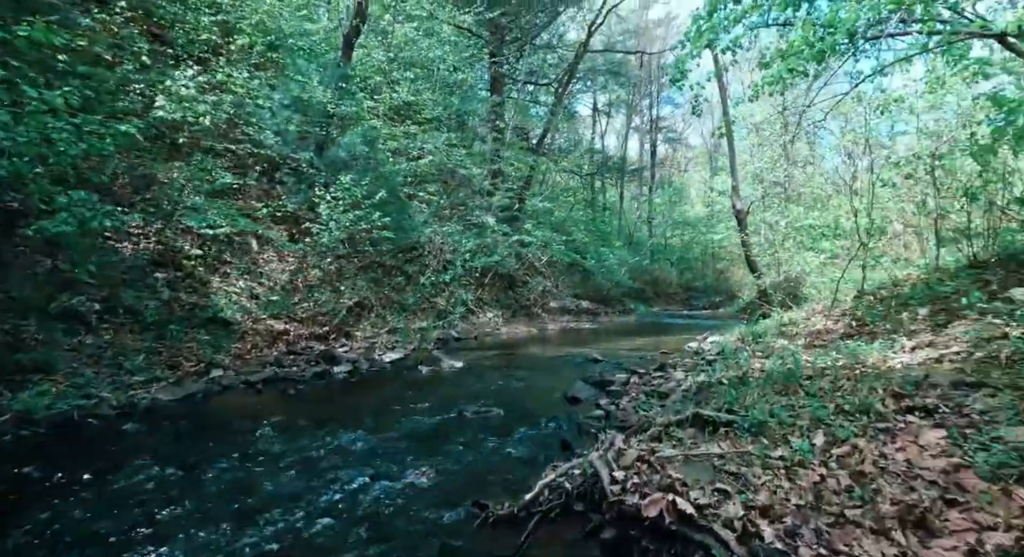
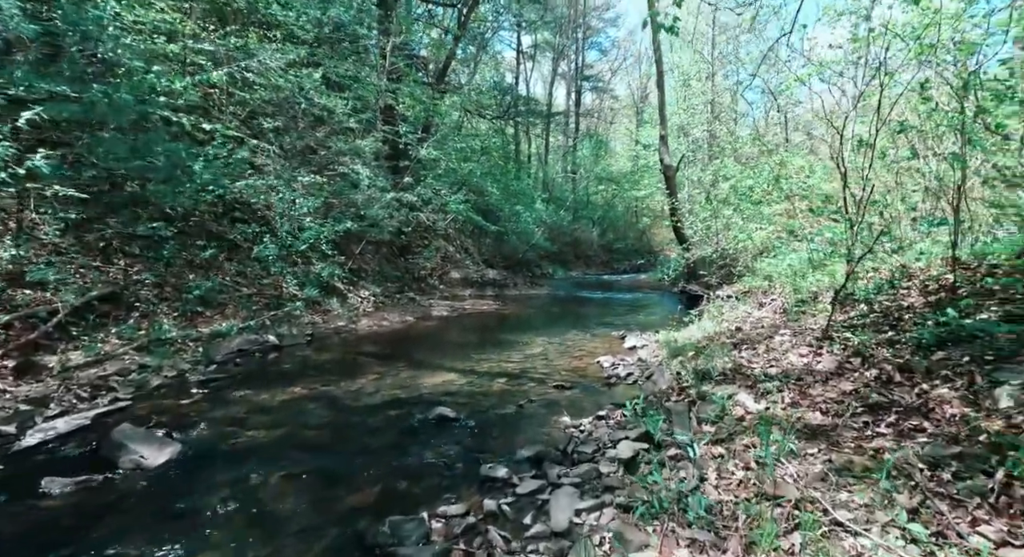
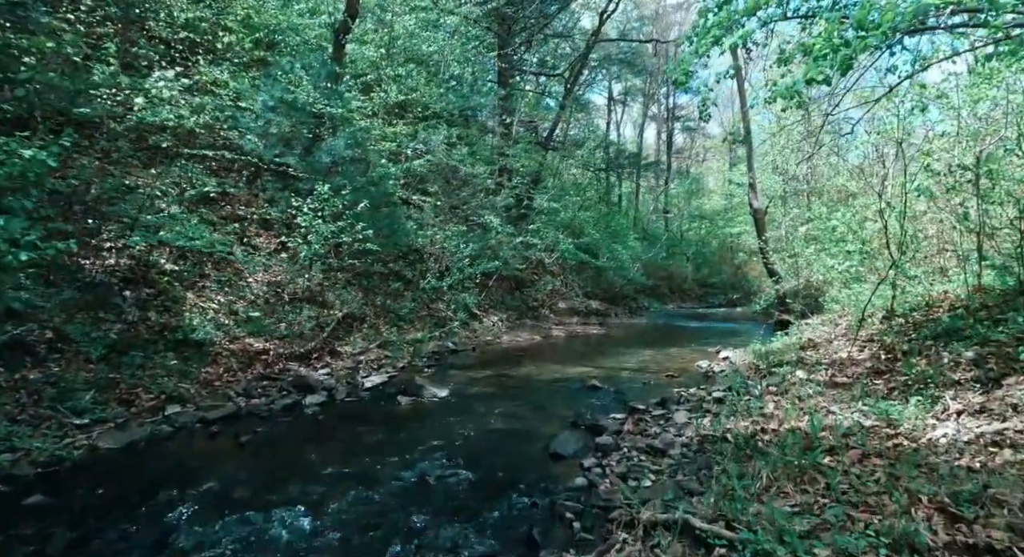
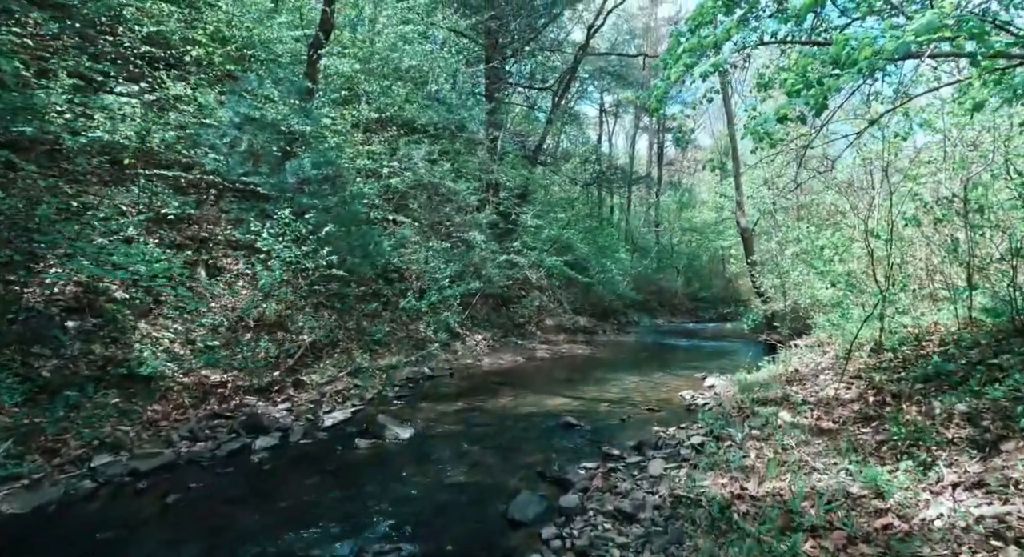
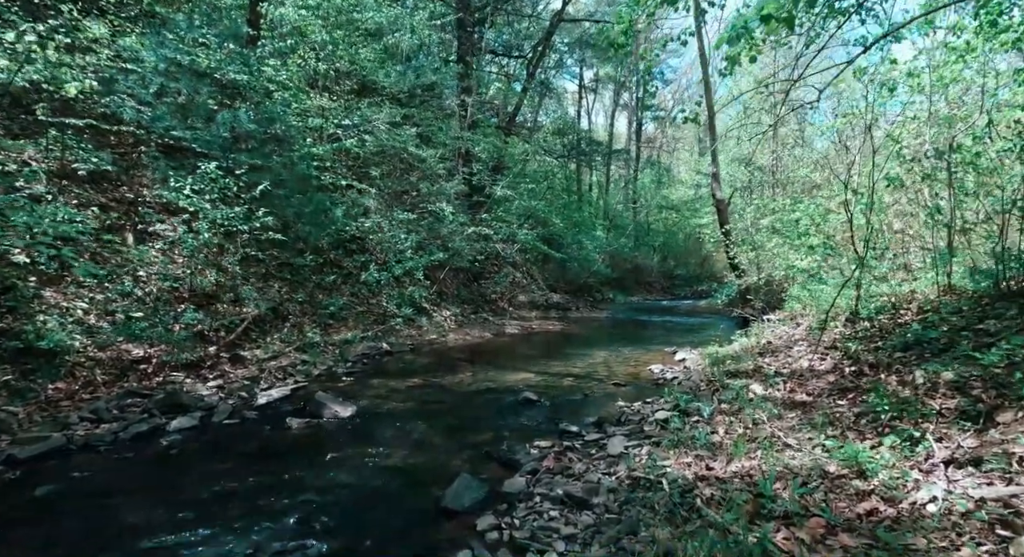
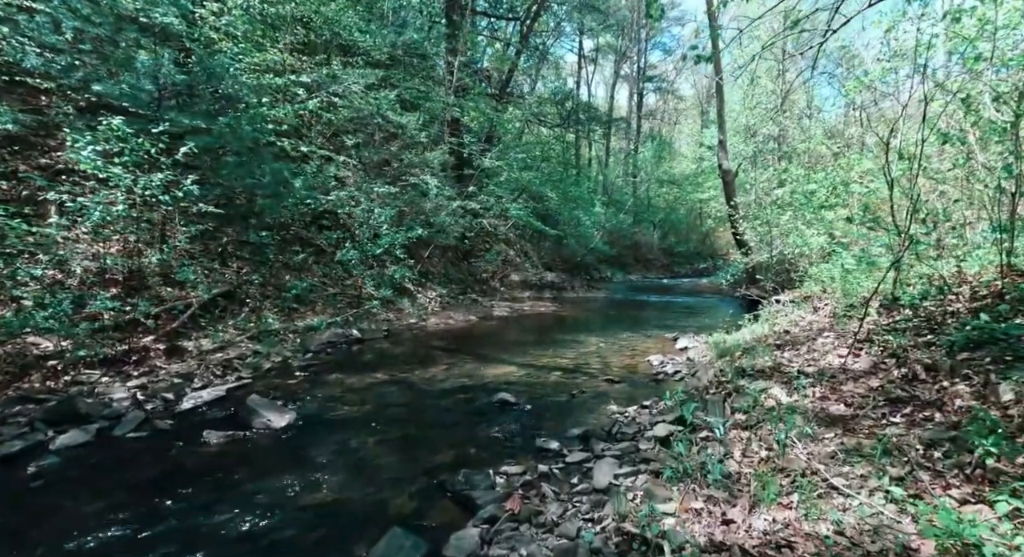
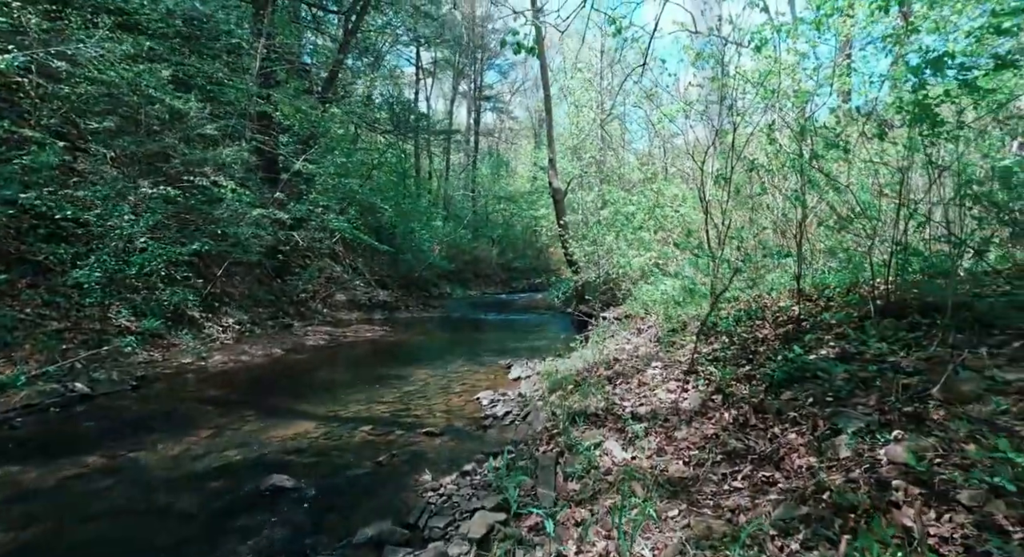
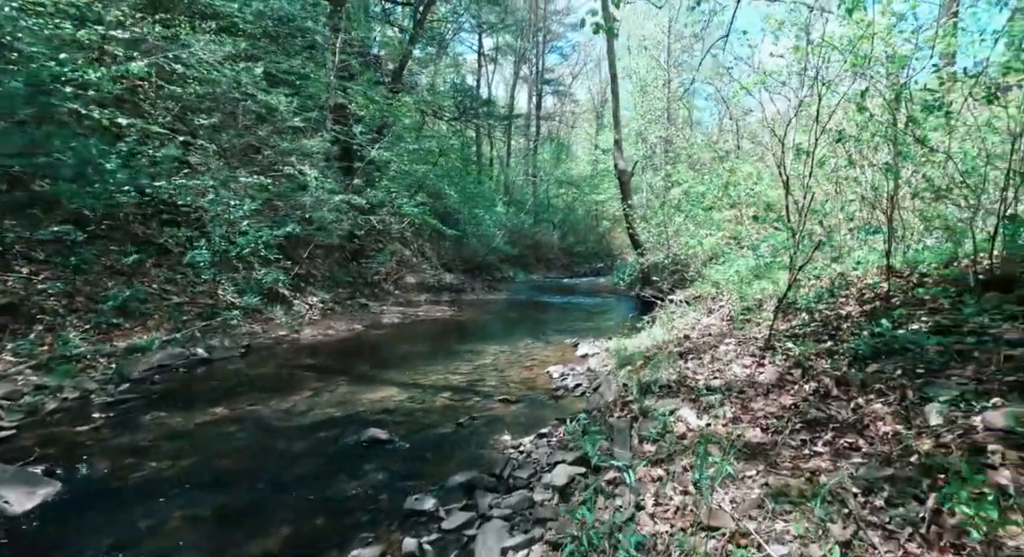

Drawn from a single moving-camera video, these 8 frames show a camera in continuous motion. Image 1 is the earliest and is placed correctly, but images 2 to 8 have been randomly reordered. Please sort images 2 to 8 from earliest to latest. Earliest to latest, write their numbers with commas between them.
3, 4, 5, 6, 2, 8, 7
